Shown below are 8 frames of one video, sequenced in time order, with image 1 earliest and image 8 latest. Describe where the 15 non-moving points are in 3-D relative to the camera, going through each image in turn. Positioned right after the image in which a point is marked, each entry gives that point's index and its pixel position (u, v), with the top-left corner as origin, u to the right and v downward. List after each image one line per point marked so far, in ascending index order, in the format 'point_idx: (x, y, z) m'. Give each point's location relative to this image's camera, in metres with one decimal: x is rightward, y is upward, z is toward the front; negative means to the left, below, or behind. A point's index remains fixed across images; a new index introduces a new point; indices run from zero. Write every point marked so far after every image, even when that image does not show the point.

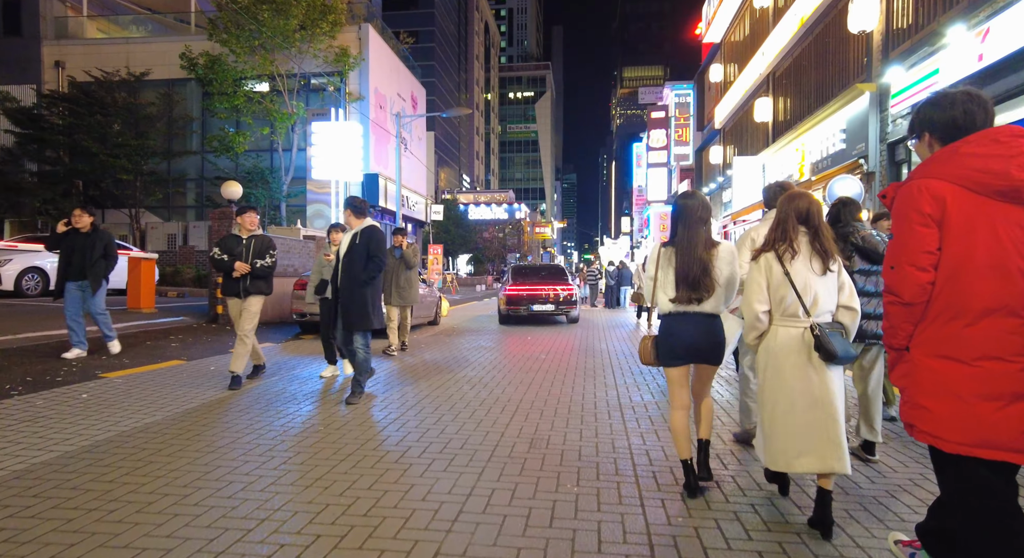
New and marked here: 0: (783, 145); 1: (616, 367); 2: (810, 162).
0: (+6.9, +3.4, +15.5) m
1: (+1.7, -1.4, +10.3) m
2: (+6.5, +2.6, +13.2) m
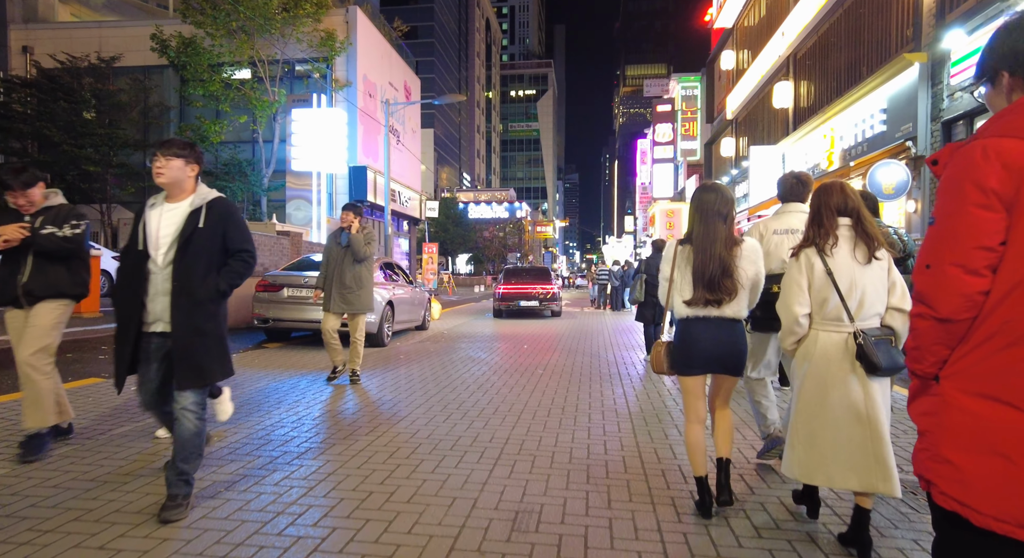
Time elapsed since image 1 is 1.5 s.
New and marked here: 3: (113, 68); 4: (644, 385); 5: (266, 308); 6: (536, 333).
0: (+6.8, +3.4, +14.1) m
1: (+1.6, -1.4, +8.9) m
2: (+6.5, +2.5, +11.8) m
3: (-12.7, +6.7, +19.1) m
4: (+1.8, -1.4, +8.1) m
5: (-4.1, -0.5, +9.9) m
6: (+0.6, -1.3, +14.8) m
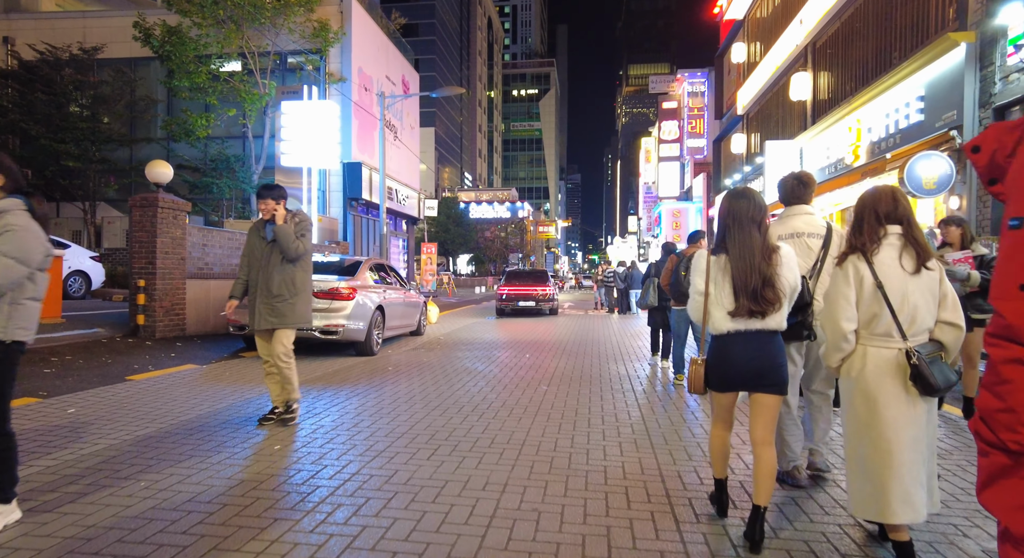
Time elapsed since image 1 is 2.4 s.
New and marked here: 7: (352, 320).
0: (+6.8, +3.4, +13.2) m
1: (+1.6, -1.5, +8.0) m
2: (+6.5, +2.5, +10.9) m
3: (-12.7, +6.7, +18.2) m
4: (+1.8, -1.5, +7.2) m
5: (-4.0, -0.5, +9.0) m
6: (+0.7, -1.3, +14.0) m
7: (-2.5, -0.6, +9.1) m
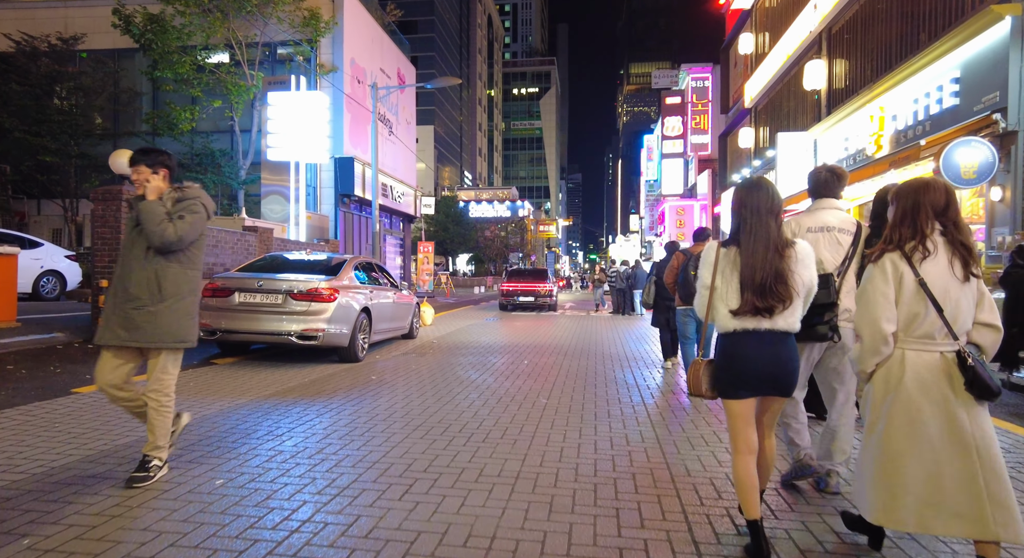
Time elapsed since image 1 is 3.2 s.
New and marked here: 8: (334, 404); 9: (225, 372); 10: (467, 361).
0: (+6.8, +3.4, +12.4) m
1: (+1.5, -1.4, +7.2) m
2: (+6.4, +2.5, +10.1) m
3: (-12.7, +6.7, +17.5) m
4: (+1.7, -1.4, +6.5) m
5: (-4.1, -0.5, +8.2) m
6: (+0.6, -1.3, +13.2) m
7: (-2.5, -0.6, +8.4) m
8: (-1.8, -1.3, +6.1) m
9: (-3.7, -1.2, +7.8) m
10: (-0.7, -1.3, +10.0) m
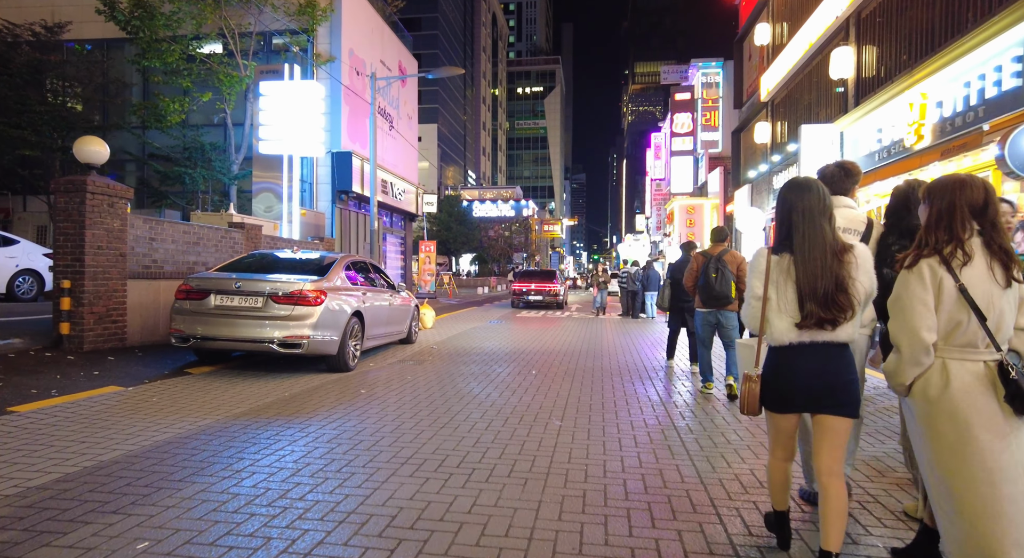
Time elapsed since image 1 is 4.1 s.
0: (+6.9, +3.3, +11.5) m
1: (+1.6, -1.5, +6.4) m
2: (+6.5, +2.5, +9.2) m
3: (-12.6, +6.7, +16.7) m
4: (+1.8, -1.5, +5.6) m
5: (-4.0, -0.5, +7.4) m
6: (+0.7, -1.4, +12.3) m
7: (-2.4, -0.6, +7.5) m
8: (-1.7, -1.3, +5.3) m
9: (-3.7, -1.2, +7.0) m
10: (-0.6, -1.4, +9.2) m
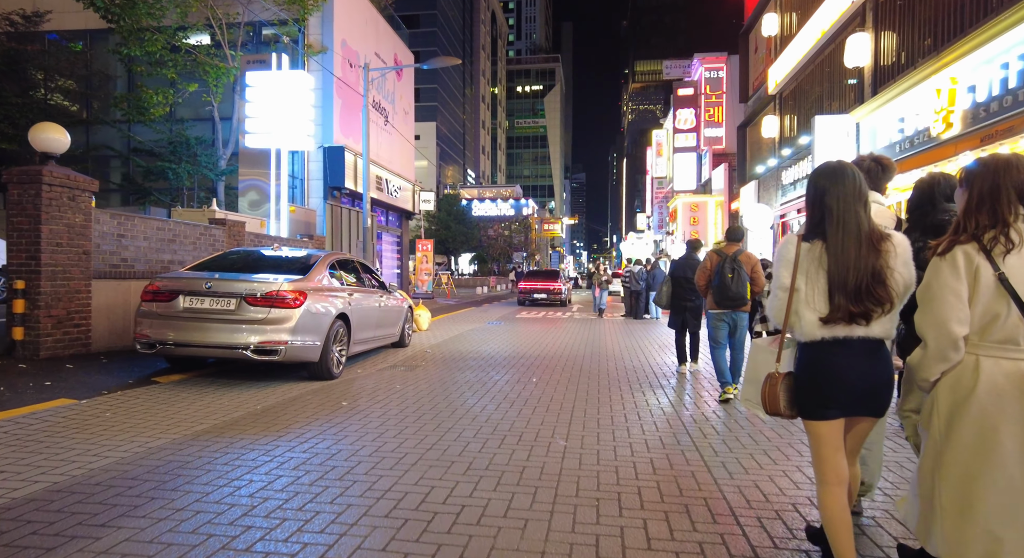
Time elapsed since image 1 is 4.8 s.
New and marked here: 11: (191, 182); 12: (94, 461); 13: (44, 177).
0: (+6.9, +3.4, +10.9) m
1: (+1.6, -1.5, +5.7) m
2: (+6.5, +2.5, +8.6) m
3: (-12.6, +6.7, +16.0) m
4: (+1.8, -1.5, +4.9) m
5: (-4.0, -0.5, +6.8) m
6: (+0.7, -1.3, +11.7) m
7: (-2.4, -0.6, +6.9) m
8: (-1.7, -1.3, +4.6) m
9: (-3.7, -1.2, +6.3) m
10: (-0.7, -1.4, +8.5) m
11: (-8.4, +2.5, +15.7) m
12: (-2.7, -1.2, +3.9) m
13: (-5.2, +1.1, +6.7) m
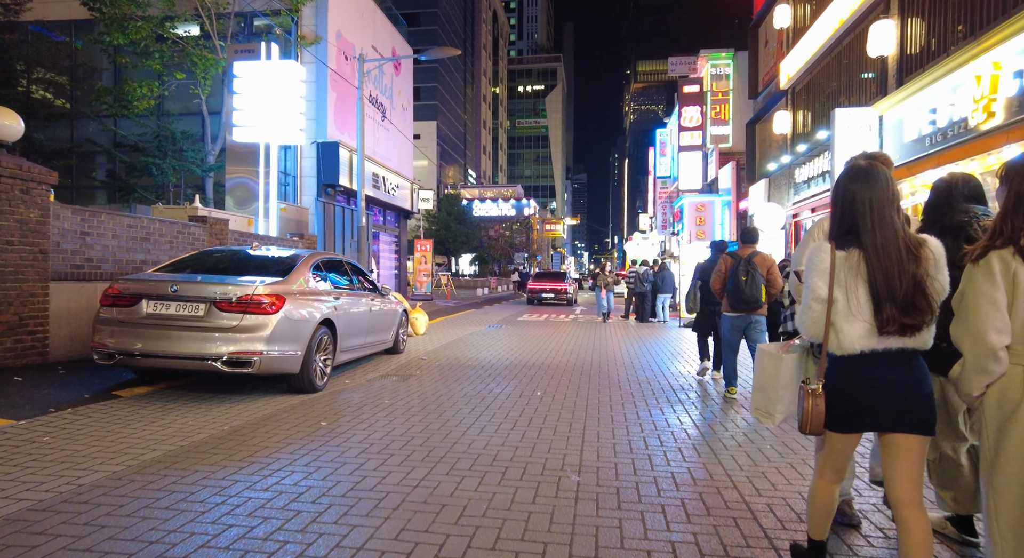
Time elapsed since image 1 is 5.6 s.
0: (+6.9, +3.3, +10.1) m
1: (+1.6, -1.5, +5.0) m
2: (+6.5, +2.4, +7.9) m
3: (-12.6, +6.7, +15.4) m
4: (+1.8, -1.5, +4.2) m
5: (-4.0, -0.5, +6.1) m
6: (+0.8, -1.4, +11.0) m
7: (-2.4, -0.7, +6.2) m
8: (-1.7, -1.3, +3.9) m
9: (-3.7, -1.2, +5.6) m
10: (-0.6, -1.4, +7.8) m
11: (-8.4, +2.5, +15.0) m
12: (-2.7, -1.2, +3.1) m
13: (-5.2, +1.1, +6.0) m
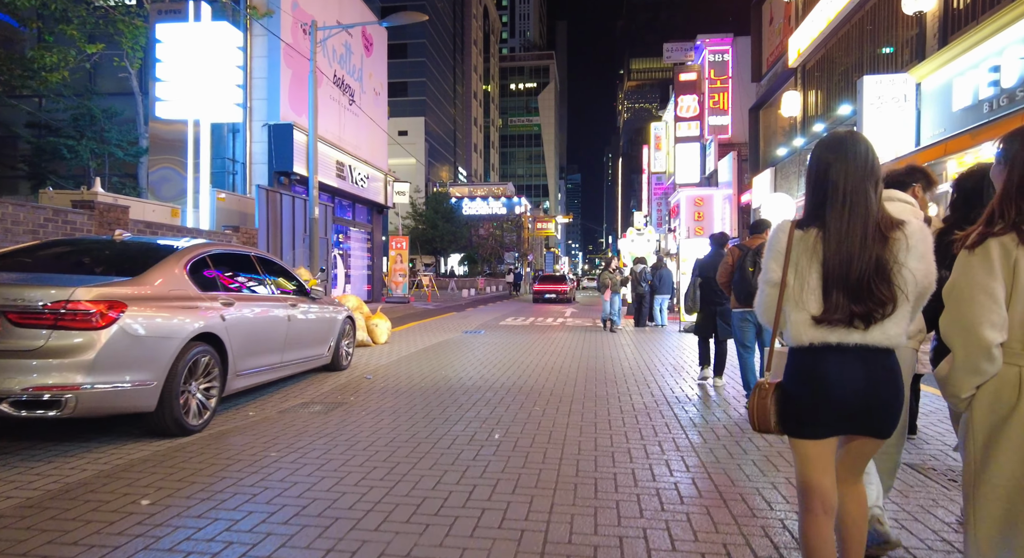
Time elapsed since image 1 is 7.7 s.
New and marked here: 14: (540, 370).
0: (+6.5, +3.4, +8.3) m
1: (+1.2, -1.5, +3.1) m
2: (+6.1, +2.5, +6.0) m
3: (-13.1, +6.6, +13.4) m
4: (+1.4, -1.5, +2.3) m
5: (-4.4, -0.5, +4.1) m
6: (+0.3, -1.4, +9.1) m
7: (-2.8, -0.7, +4.2) m
8: (-2.1, -1.3, +2.0) m
9: (-4.1, -1.2, +3.7) m
10: (-1.1, -1.4, +5.9) m
11: (-8.9, +2.5, +13.1) m
12: (-3.0, -1.2, +1.2) m
13: (-5.6, +1.1, +4.1) m
14: (+0.4, -1.4, +8.7) m
